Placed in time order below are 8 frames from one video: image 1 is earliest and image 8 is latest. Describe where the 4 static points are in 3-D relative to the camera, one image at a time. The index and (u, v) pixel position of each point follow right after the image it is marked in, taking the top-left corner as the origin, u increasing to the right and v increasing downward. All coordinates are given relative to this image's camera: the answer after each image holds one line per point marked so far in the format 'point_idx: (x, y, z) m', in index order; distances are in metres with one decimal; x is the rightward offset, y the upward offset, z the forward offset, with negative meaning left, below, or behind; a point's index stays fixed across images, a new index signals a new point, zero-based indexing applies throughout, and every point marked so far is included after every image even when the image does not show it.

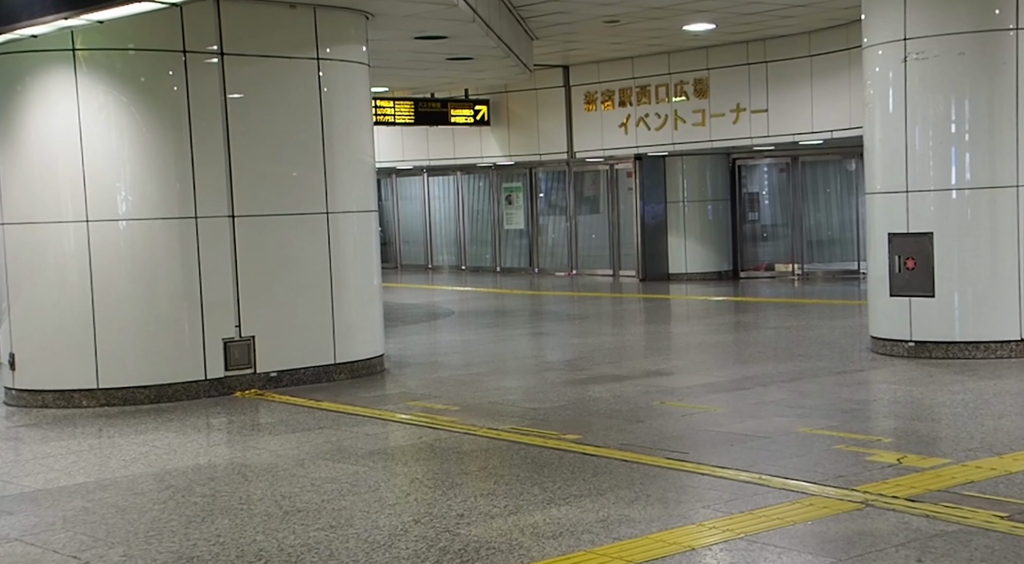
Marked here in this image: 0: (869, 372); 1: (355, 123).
0: (+3.0, -0.8, +11.5) m
1: (-1.4, +1.4, +12.6) m
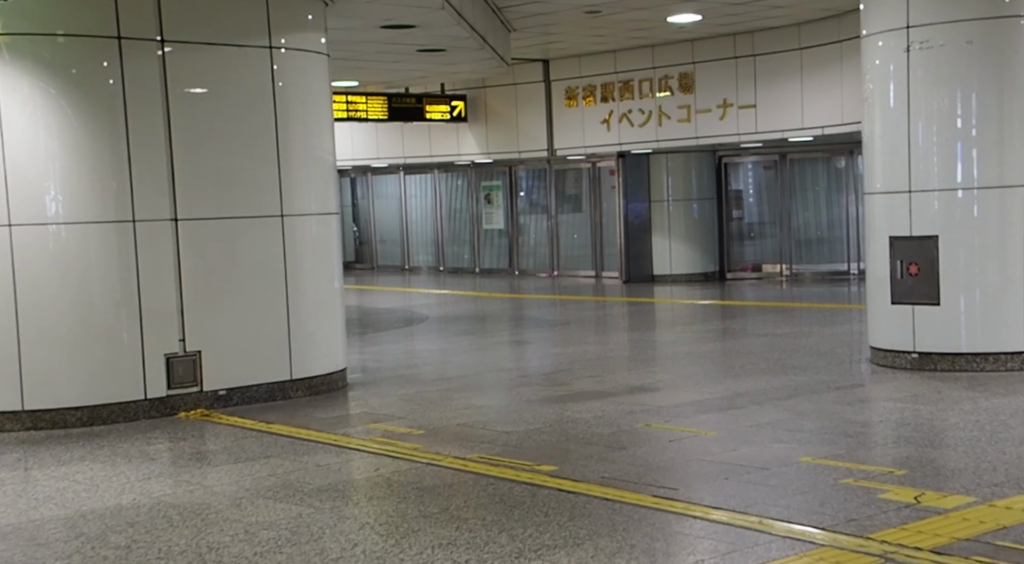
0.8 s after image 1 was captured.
0: (+2.8, -0.8, +10.6) m
1: (-1.7, +1.3, +11.6) m
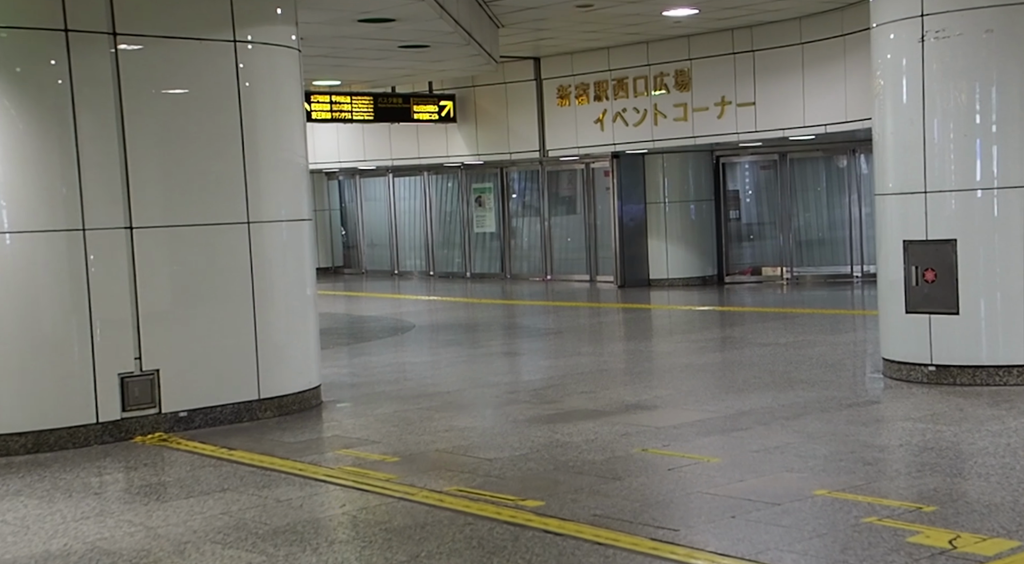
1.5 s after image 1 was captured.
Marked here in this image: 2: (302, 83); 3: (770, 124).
0: (+2.7, -0.9, +9.8) m
1: (-1.8, +1.2, +10.8) m
2: (-1.7, +1.6, +11.1) m
3: (+3.8, +2.3, +19.6) m
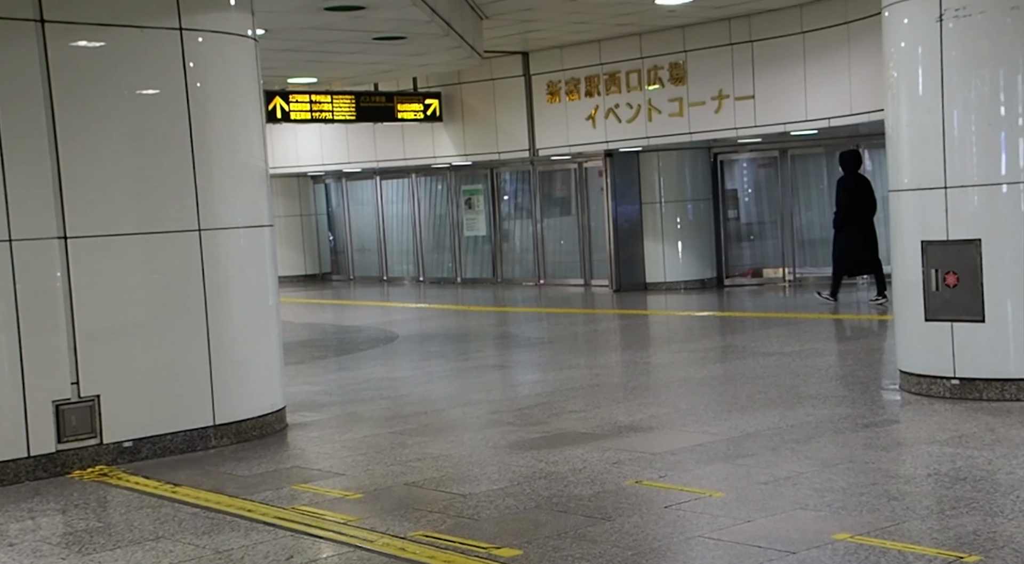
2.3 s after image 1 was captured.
0: (+2.6, -0.9, +8.8) m
1: (-2.0, +1.1, +9.9) m
2: (-1.9, +1.5, +10.1) m
3: (+3.6, +2.2, +18.7) m
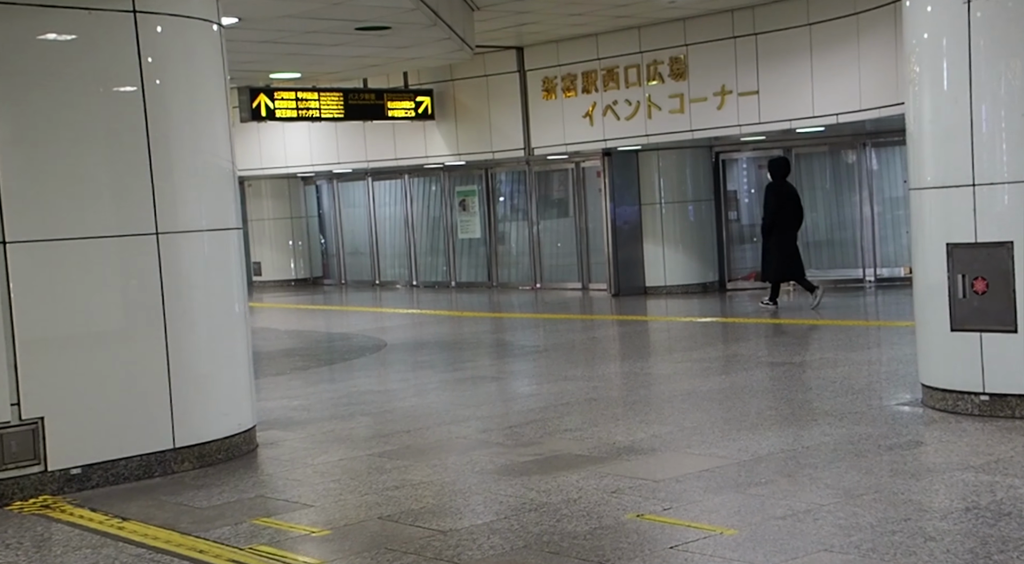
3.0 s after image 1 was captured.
0: (+2.5, -1.0, +8.0) m
1: (-2.1, +1.1, +9.1) m
2: (-2.0, +1.4, +9.3) m
3: (+3.5, +2.2, +17.9) m
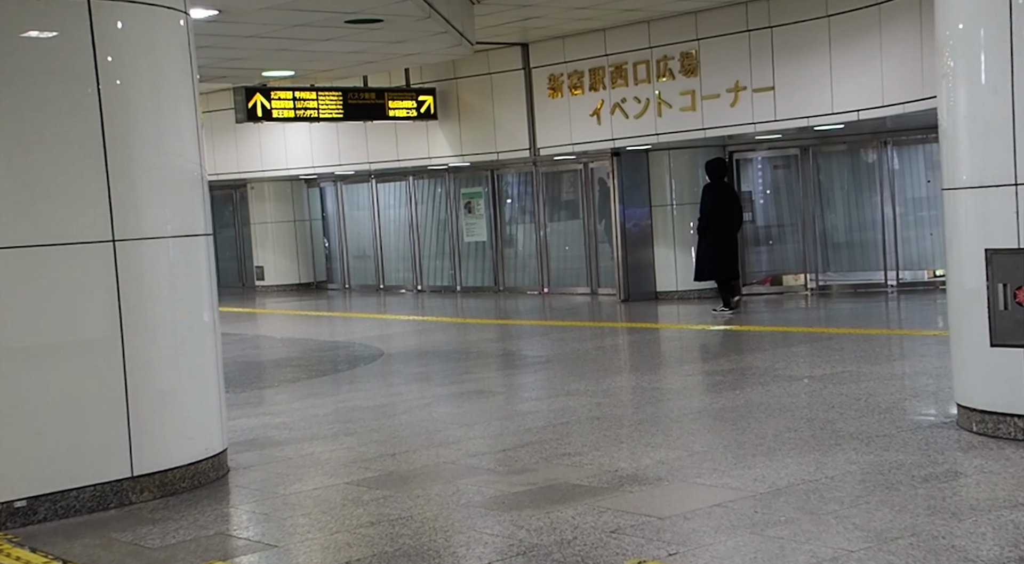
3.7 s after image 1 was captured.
0: (+2.4, -1.0, +7.2) m
1: (-2.1, +1.0, +8.3) m
2: (-2.0, +1.4, +8.5) m
3: (+3.5, +2.1, +17.0) m
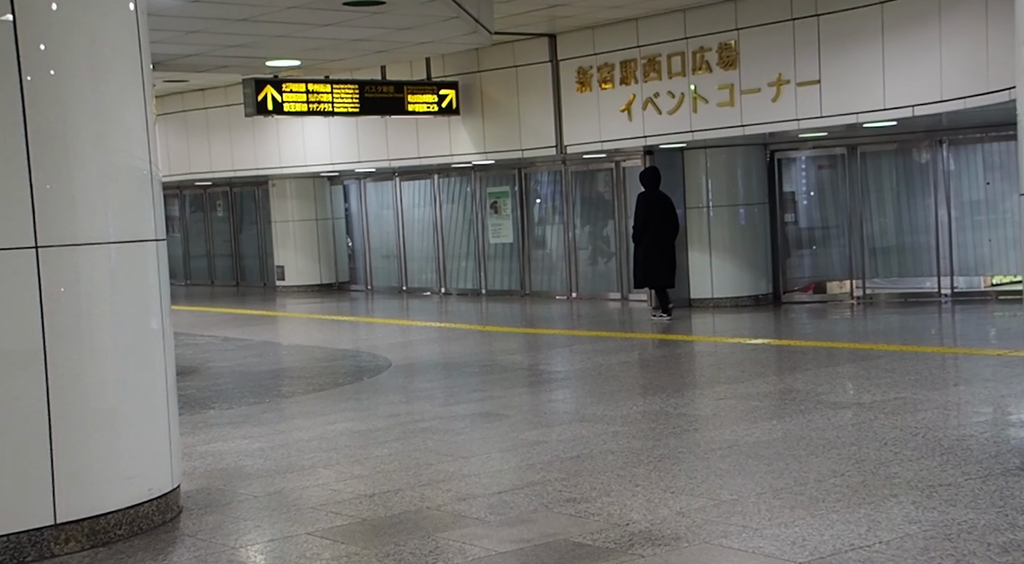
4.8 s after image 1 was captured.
0: (+2.4, -1.1, +5.8) m
1: (-2.1, +0.9, +7.1) m
2: (-2.0, +1.3, +7.3) m
3: (+3.8, +2.0, +15.7) m
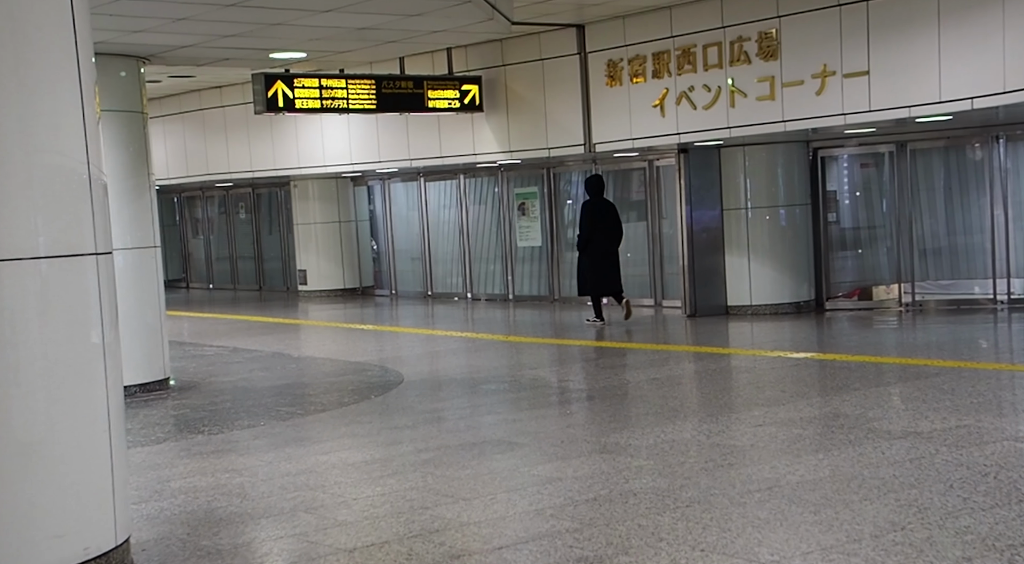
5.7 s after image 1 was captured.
0: (+2.3, -1.2, +4.7) m
1: (-2.1, +0.8, +6.0) m
2: (-2.0, +1.2, +6.3) m
3: (+4.0, +1.9, +14.4) m
